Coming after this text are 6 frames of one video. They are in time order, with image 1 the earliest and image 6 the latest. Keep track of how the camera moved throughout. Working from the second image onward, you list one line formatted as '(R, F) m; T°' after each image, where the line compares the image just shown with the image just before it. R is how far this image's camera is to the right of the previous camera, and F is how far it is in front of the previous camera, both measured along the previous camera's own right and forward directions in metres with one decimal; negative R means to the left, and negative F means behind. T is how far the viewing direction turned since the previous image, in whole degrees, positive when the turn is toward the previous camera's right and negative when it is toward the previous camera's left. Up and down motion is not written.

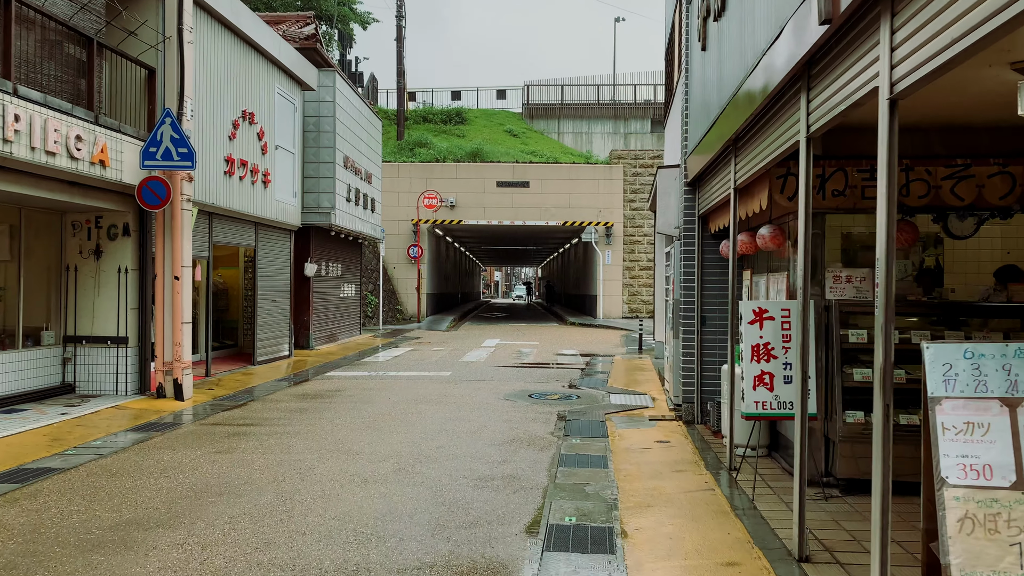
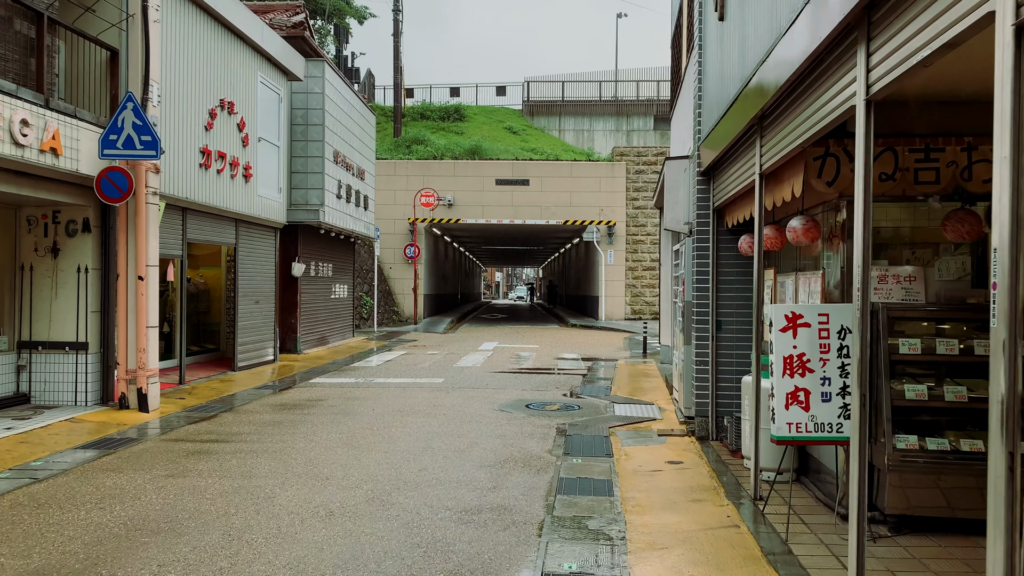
(+0.1, +0.9) m; 0°
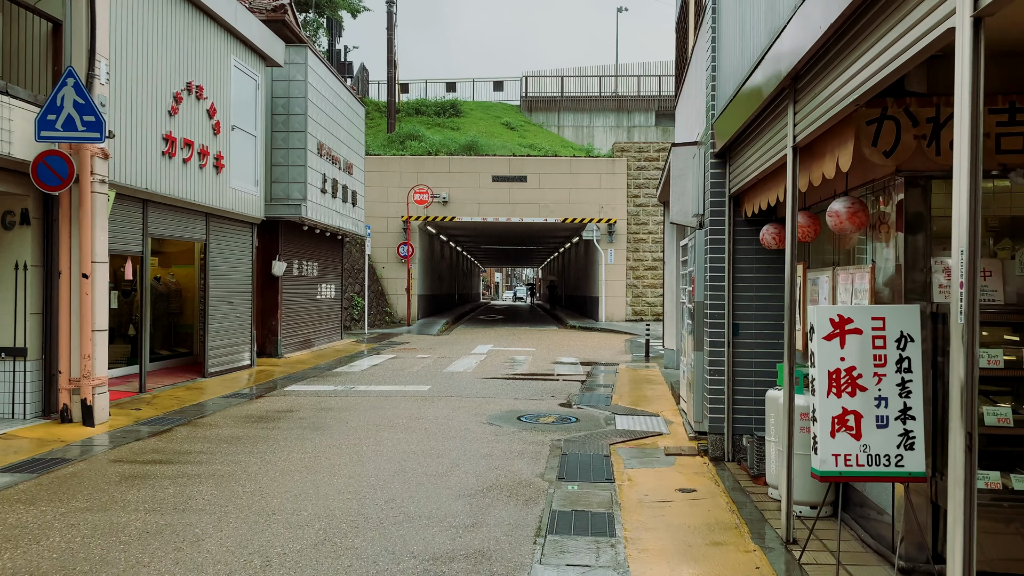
(+0.1, +1.0) m; 0°
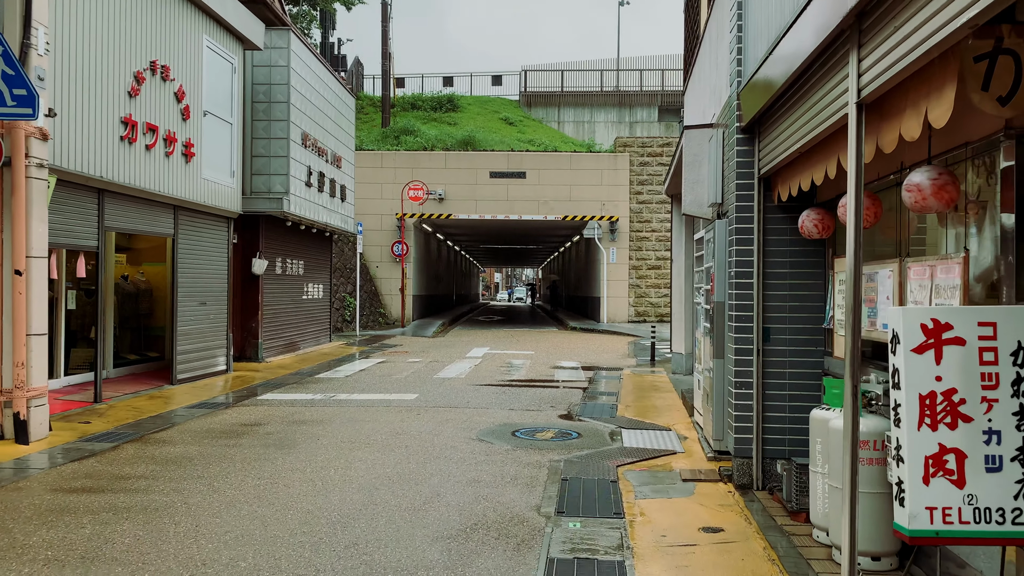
(+0.1, +1.0) m; 0°
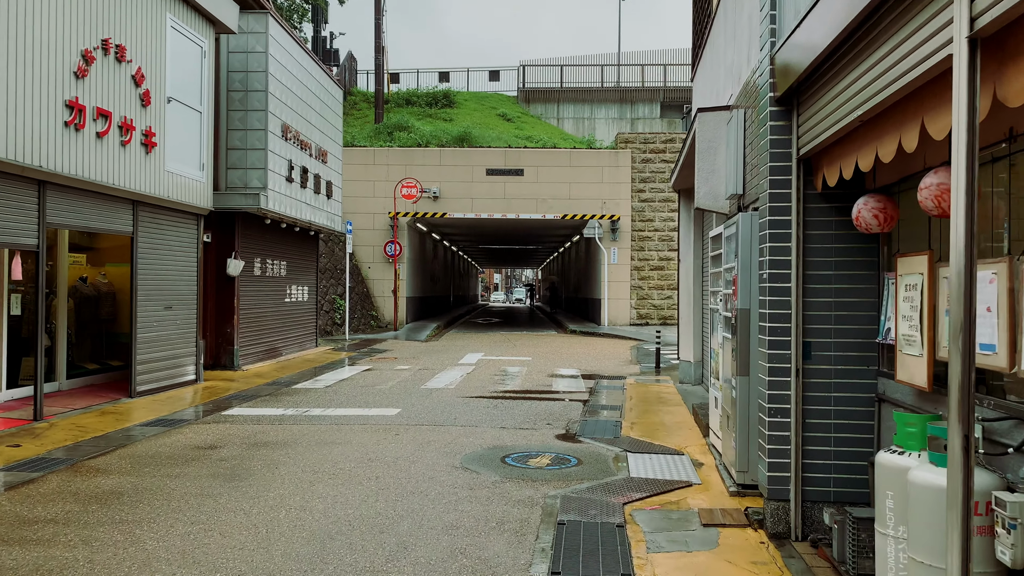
(+0.1, +1.1) m; 0°
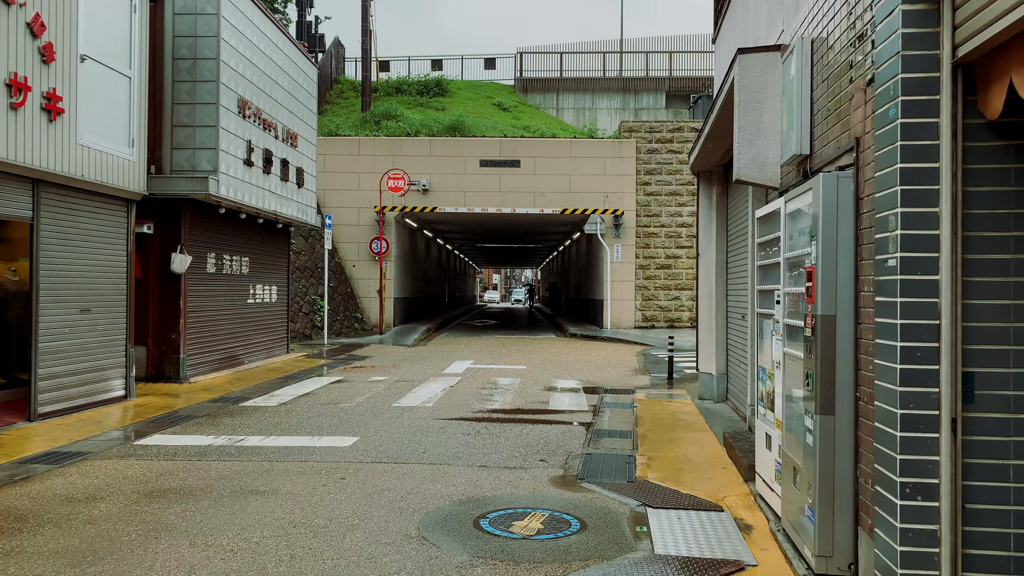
(+0.1, +2.0) m; 0°
